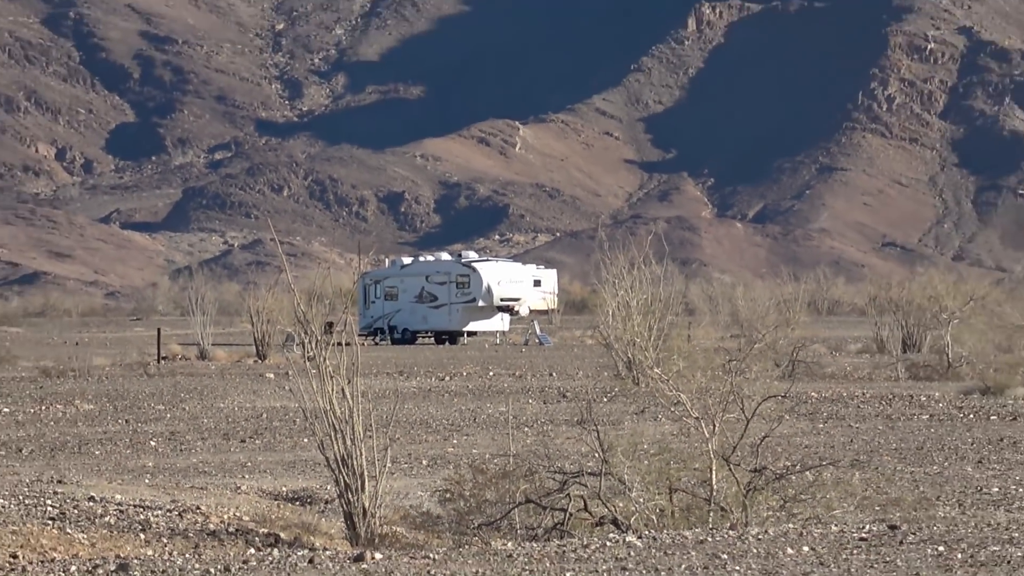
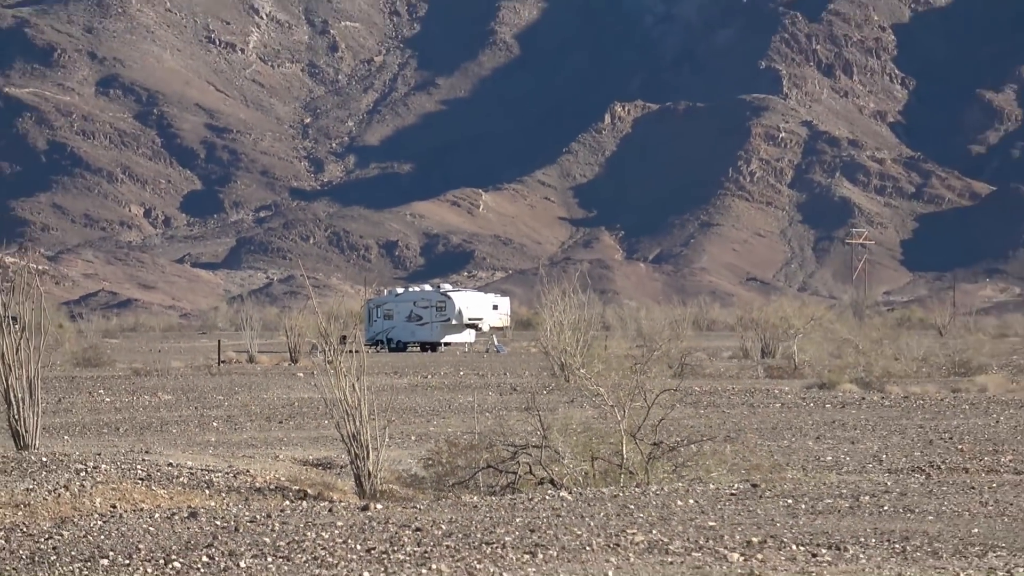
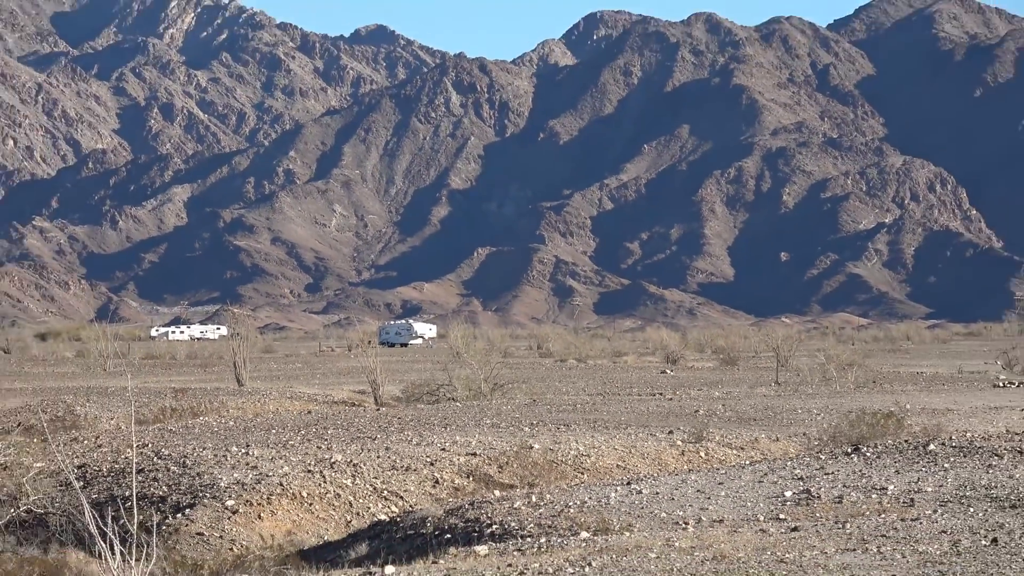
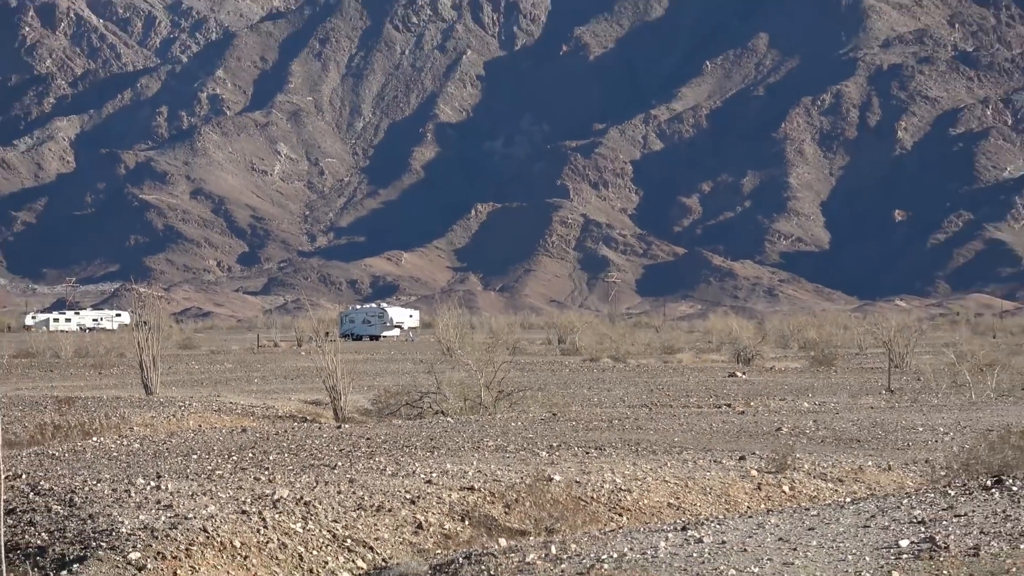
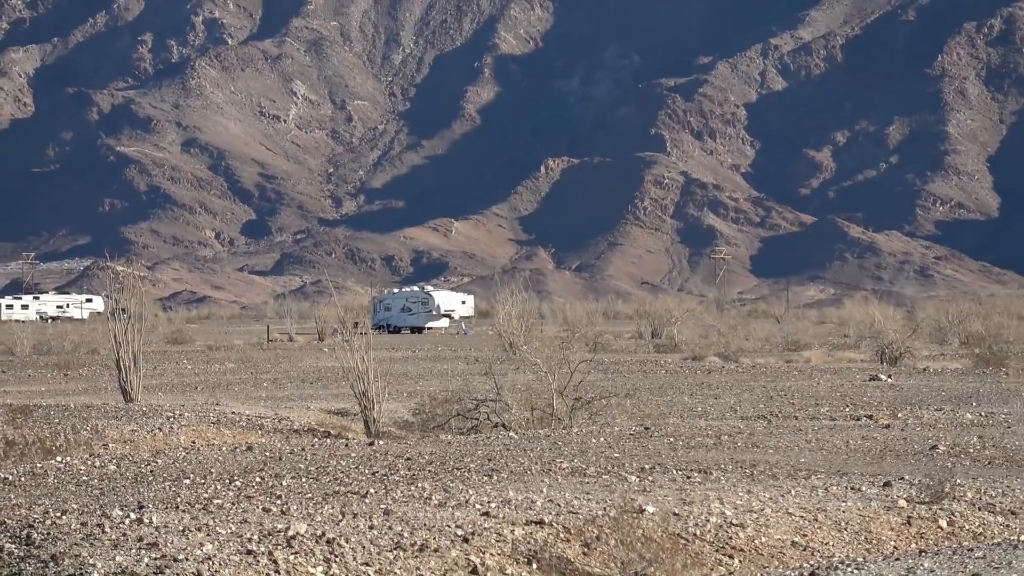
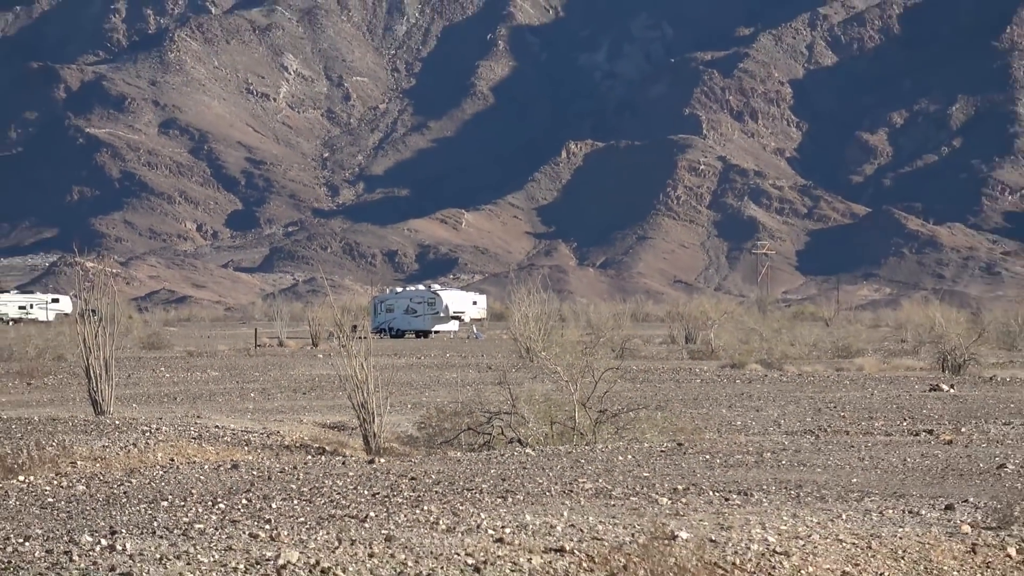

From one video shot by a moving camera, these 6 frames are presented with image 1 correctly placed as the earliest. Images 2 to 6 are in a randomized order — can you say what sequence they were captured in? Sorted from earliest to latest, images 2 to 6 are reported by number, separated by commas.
2, 6, 5, 4, 3
